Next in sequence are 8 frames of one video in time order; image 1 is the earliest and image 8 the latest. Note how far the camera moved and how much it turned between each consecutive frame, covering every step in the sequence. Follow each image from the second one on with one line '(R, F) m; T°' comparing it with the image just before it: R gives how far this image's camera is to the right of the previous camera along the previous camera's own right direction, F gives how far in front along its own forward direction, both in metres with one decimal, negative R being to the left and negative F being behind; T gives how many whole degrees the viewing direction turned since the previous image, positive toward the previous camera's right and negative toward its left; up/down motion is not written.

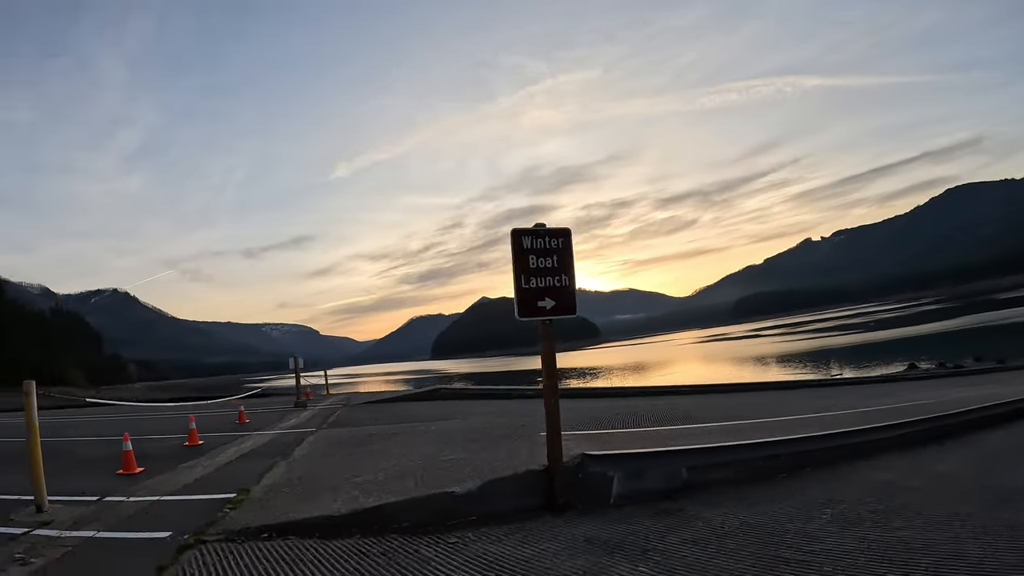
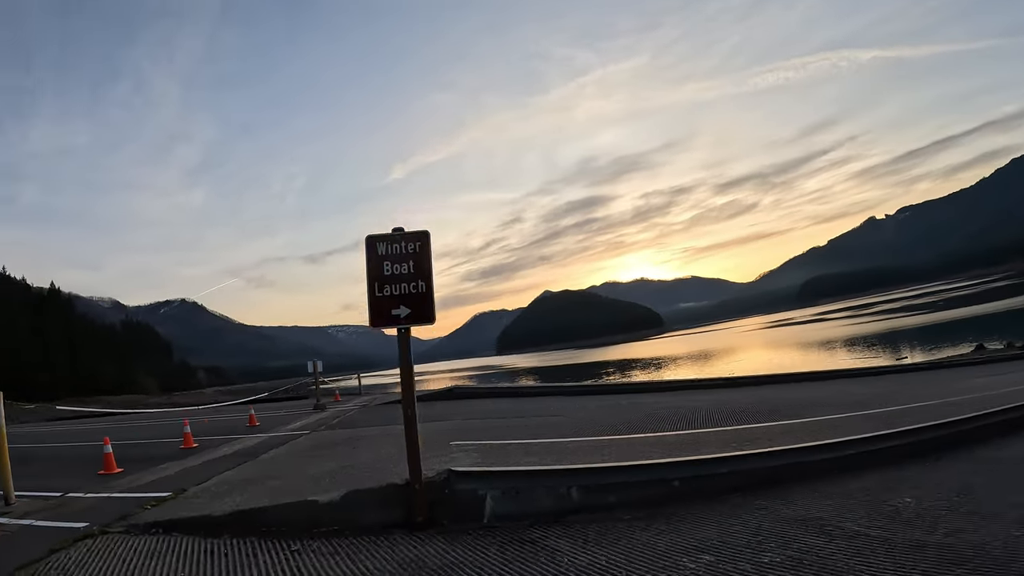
(+1.5, +0.1) m; -6°
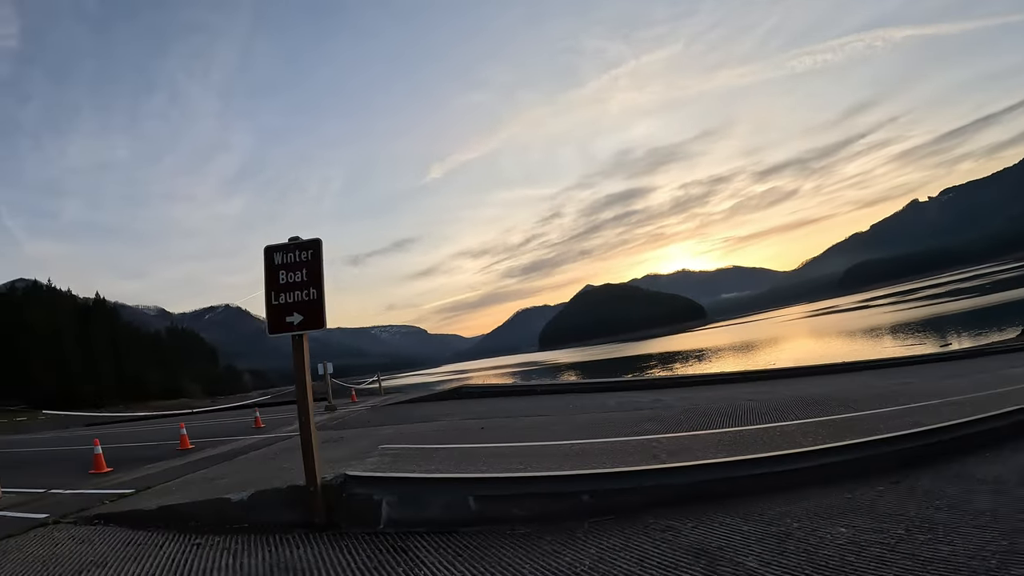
(+1.2, -0.3) m; -4°
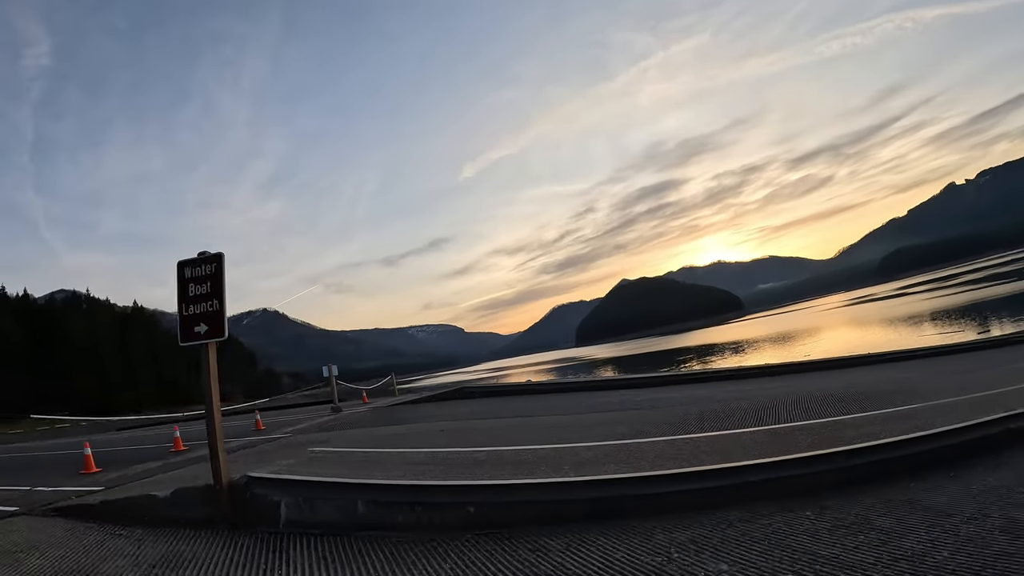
(+1.4, -0.5) m; -4°
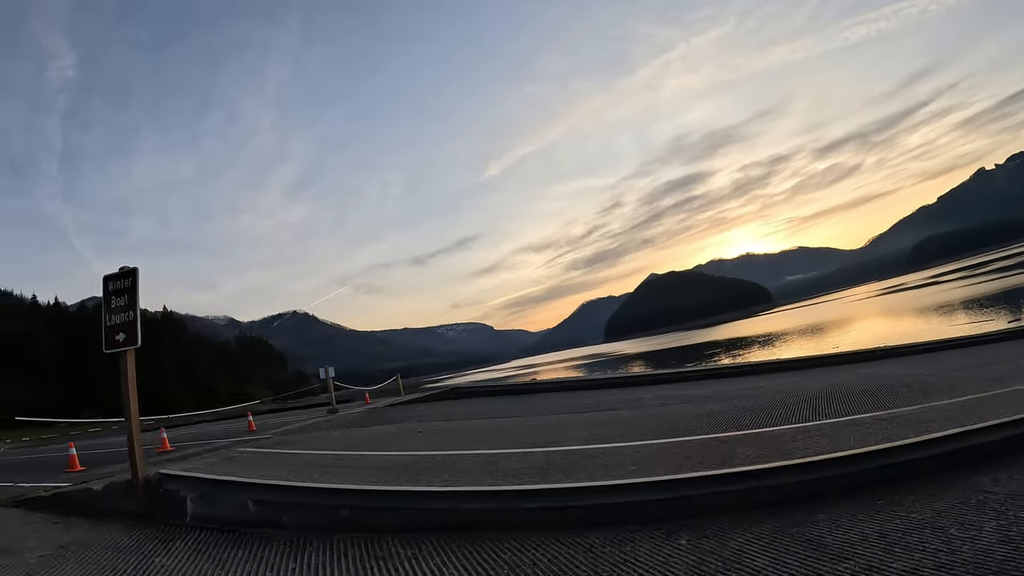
(+1.3, -0.4) m; -3°
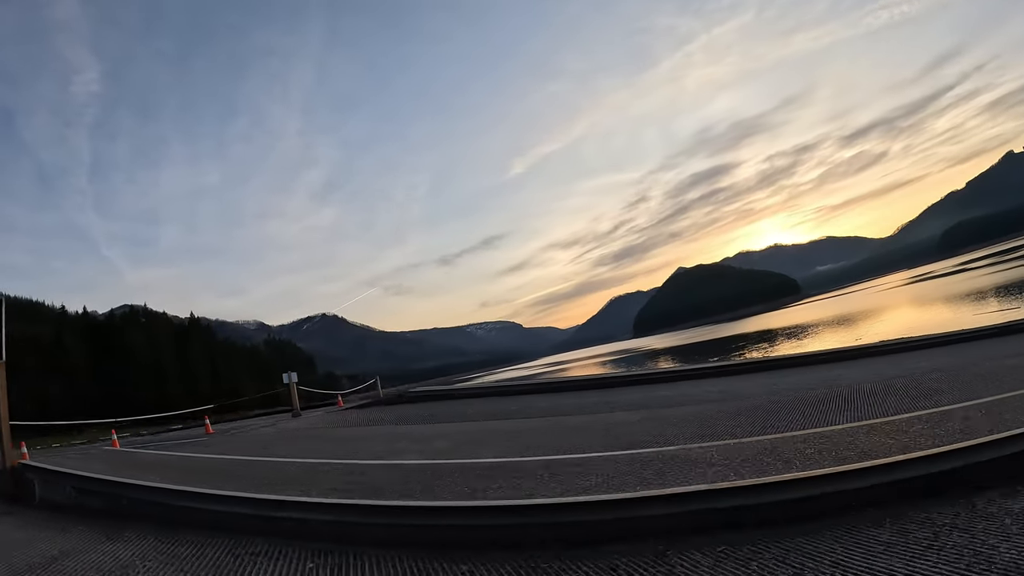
(+1.1, -0.8) m; -3°
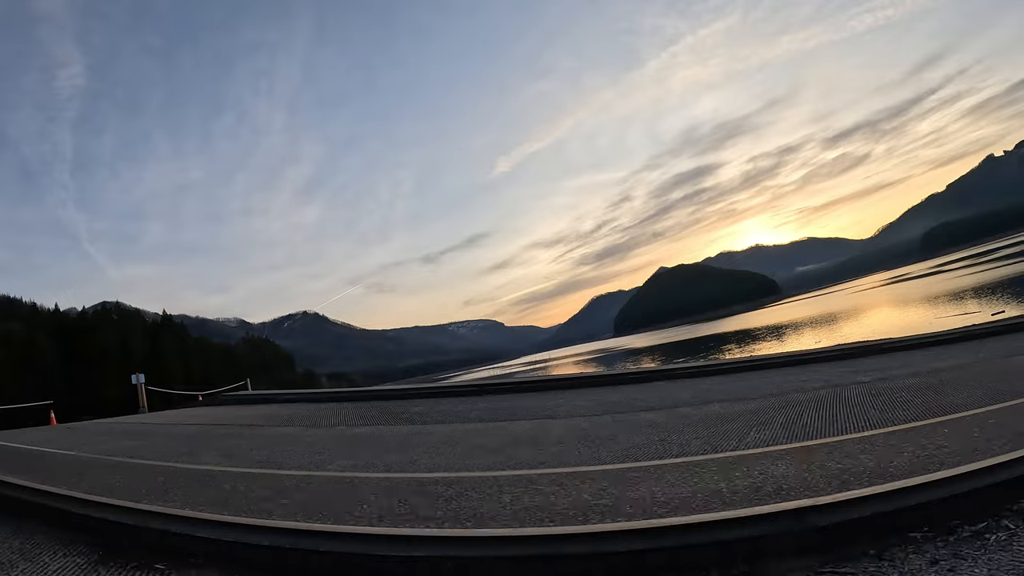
(-0.4, +0.8) m; +2°
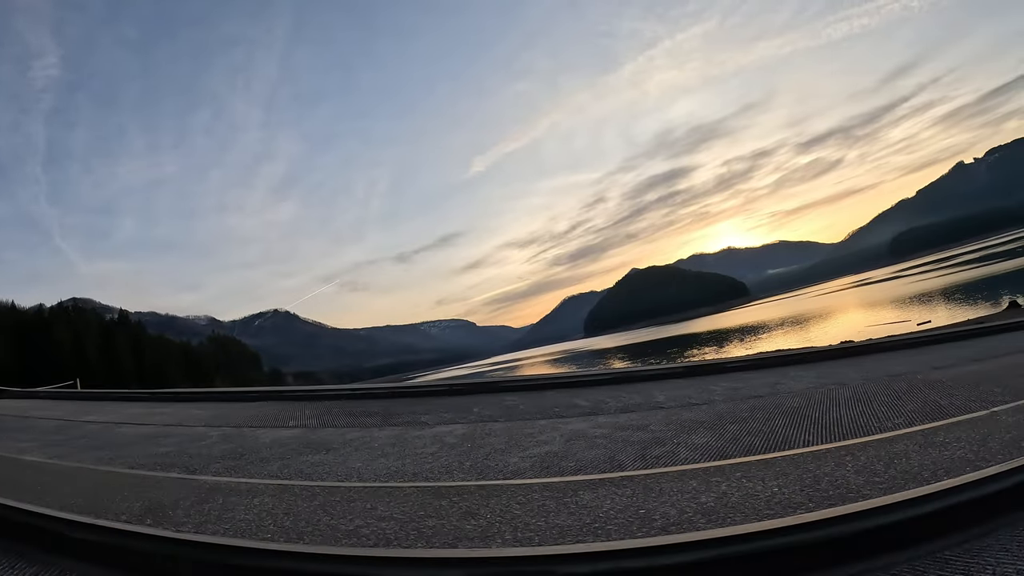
(-0.1, +1.5) m; +3°
